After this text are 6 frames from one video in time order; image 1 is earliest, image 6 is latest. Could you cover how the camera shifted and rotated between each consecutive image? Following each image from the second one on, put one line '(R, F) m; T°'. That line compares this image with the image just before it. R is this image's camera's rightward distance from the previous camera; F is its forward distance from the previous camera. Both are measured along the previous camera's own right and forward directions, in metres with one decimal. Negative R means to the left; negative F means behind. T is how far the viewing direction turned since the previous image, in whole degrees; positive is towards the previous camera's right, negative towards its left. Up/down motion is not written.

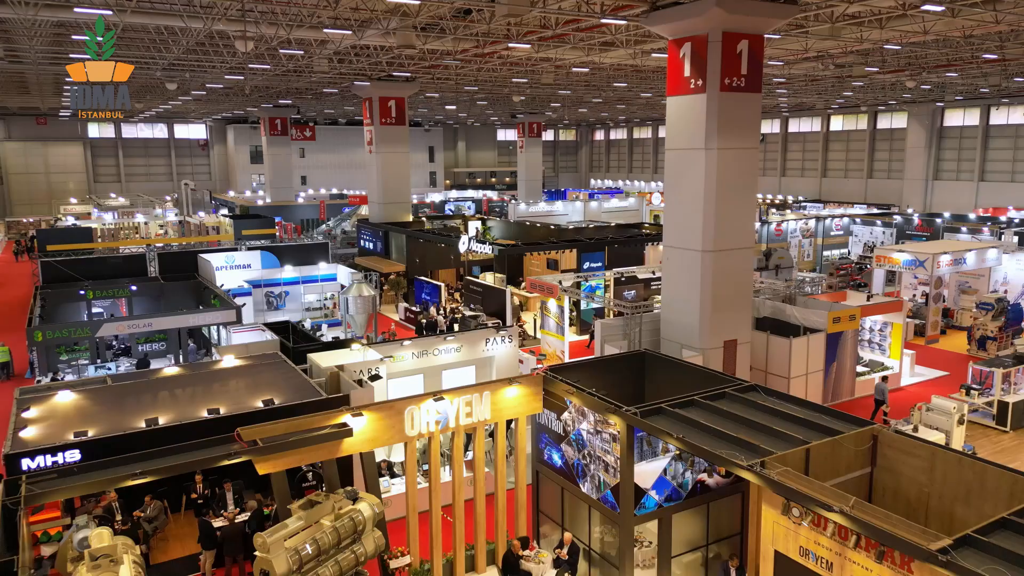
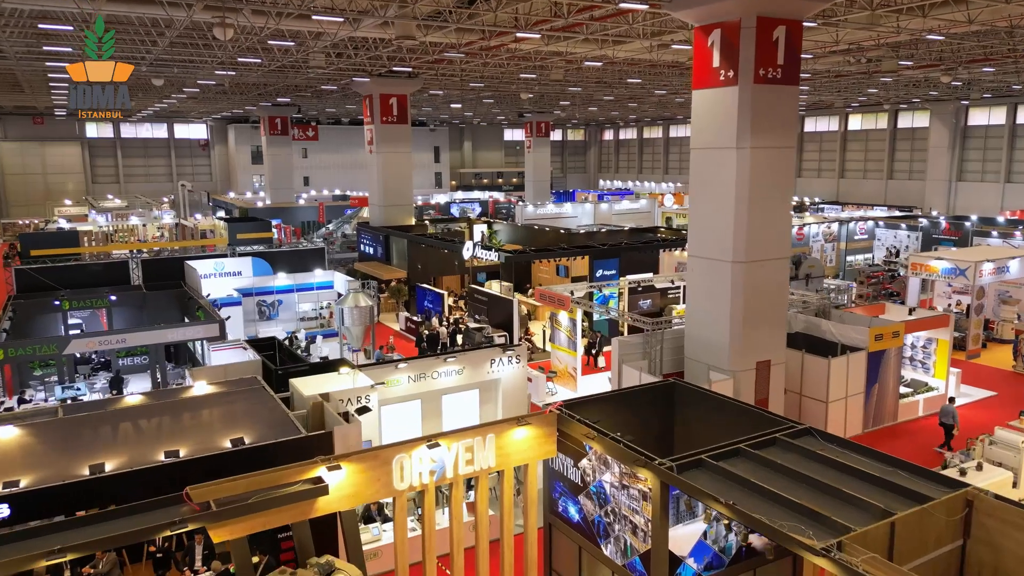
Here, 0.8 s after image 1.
(0.0, +1.1) m; -1°
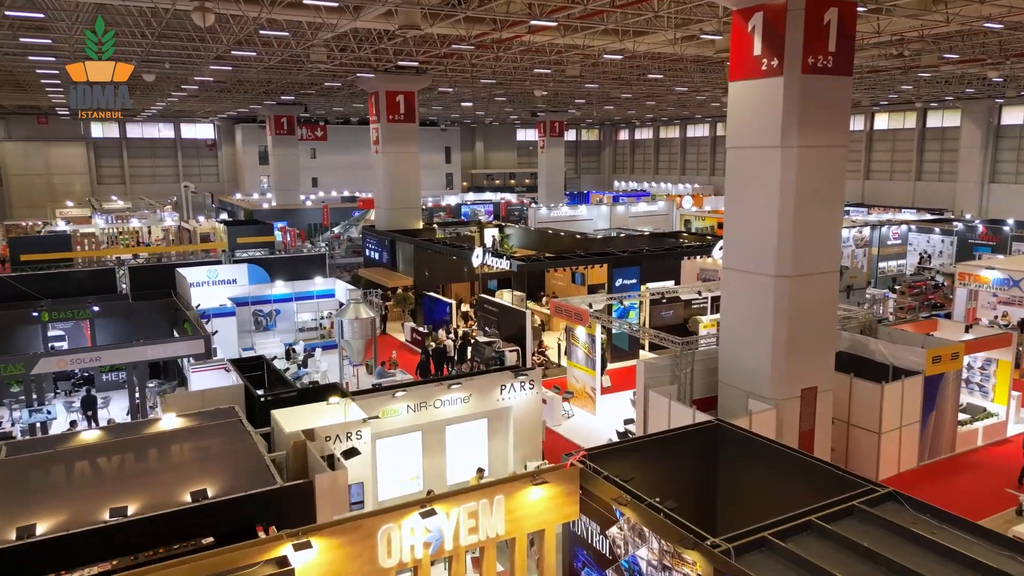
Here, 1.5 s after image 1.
(0.0, +1.1) m; -1°
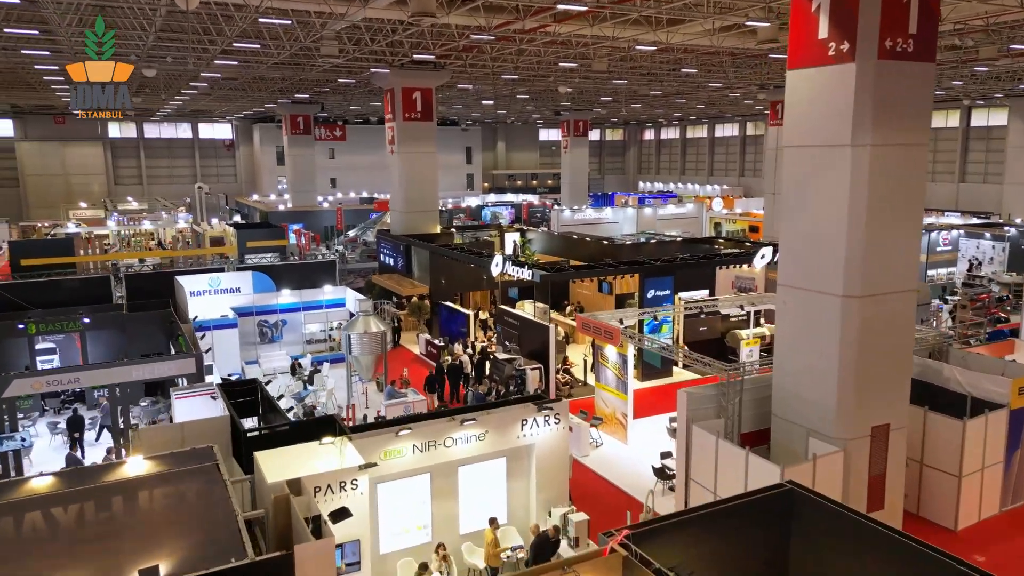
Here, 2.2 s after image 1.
(0.0, +1.1) m; -2°
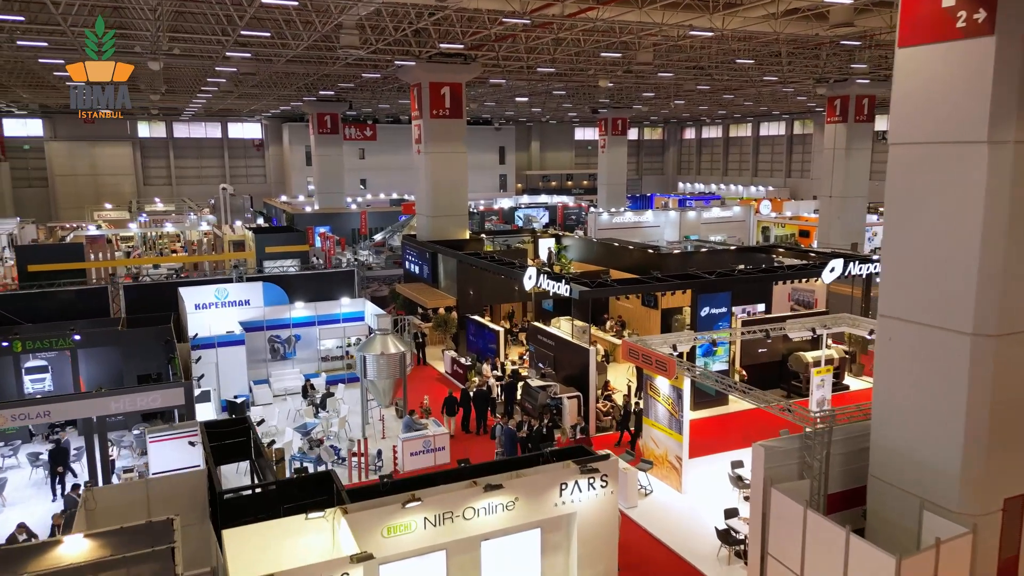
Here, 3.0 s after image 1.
(0.0, +1.5) m; -3°
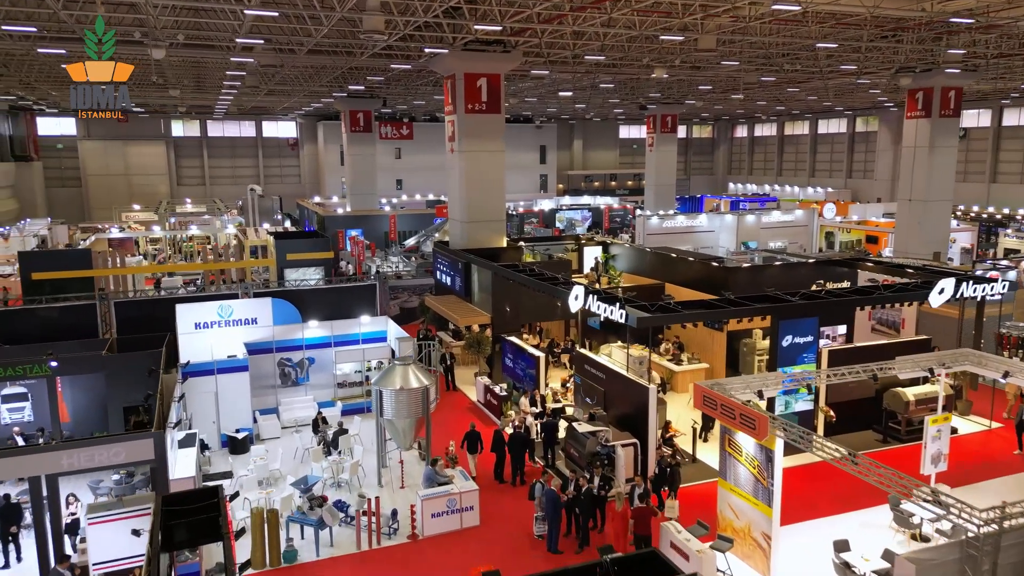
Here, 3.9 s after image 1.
(-0.1, +1.8) m; -3°
